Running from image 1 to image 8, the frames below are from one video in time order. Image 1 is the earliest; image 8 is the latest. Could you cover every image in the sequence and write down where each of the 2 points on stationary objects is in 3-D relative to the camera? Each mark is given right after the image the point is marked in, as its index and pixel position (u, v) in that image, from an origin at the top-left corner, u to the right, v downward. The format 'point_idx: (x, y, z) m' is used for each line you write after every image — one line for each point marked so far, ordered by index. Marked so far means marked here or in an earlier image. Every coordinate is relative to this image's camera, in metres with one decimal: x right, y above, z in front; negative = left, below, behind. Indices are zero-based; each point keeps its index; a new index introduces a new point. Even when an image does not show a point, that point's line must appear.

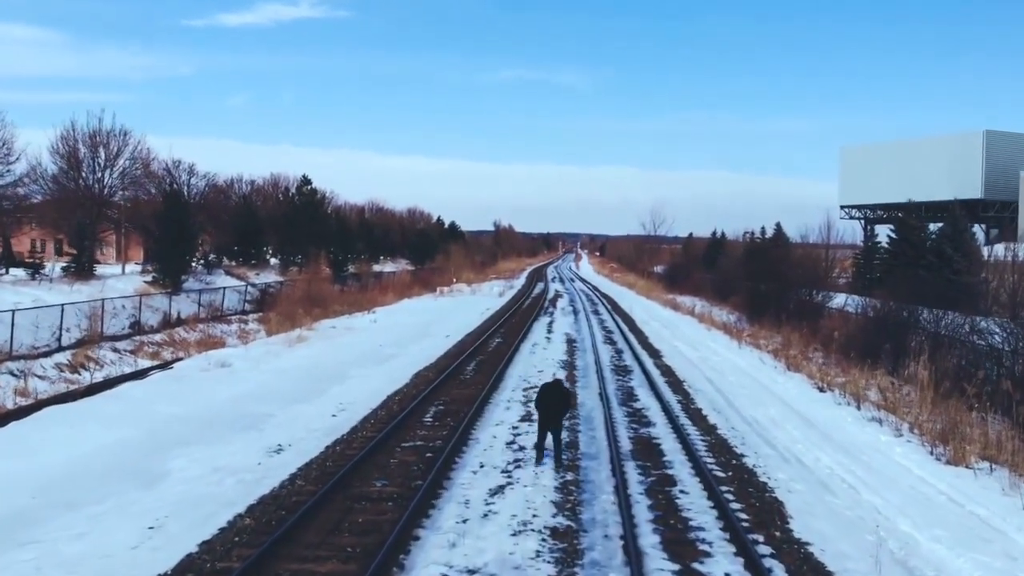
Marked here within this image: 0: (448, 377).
0: (-1.4, -1.9, +18.6) m
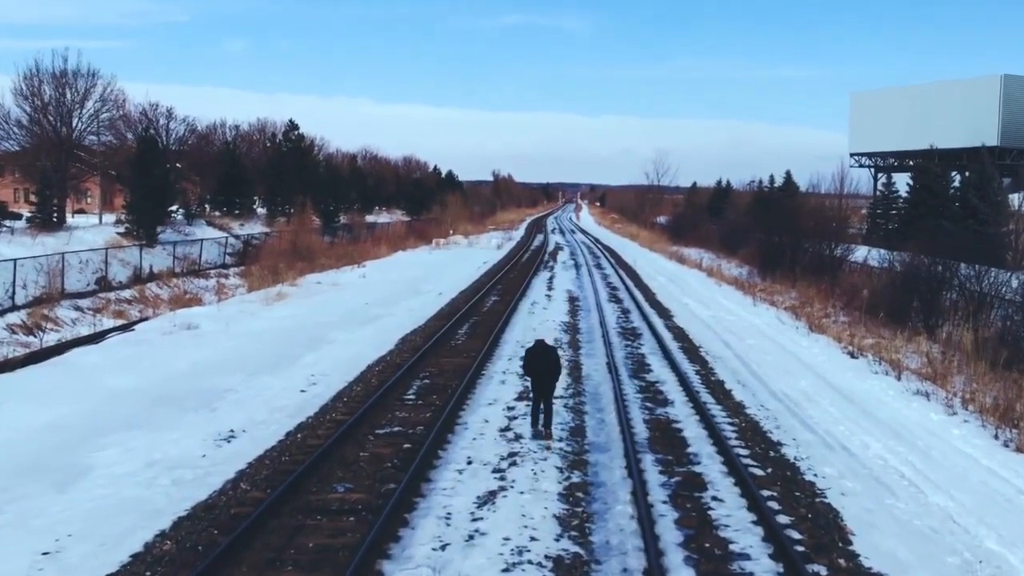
0: (-1.4, -1.0, +16.6) m
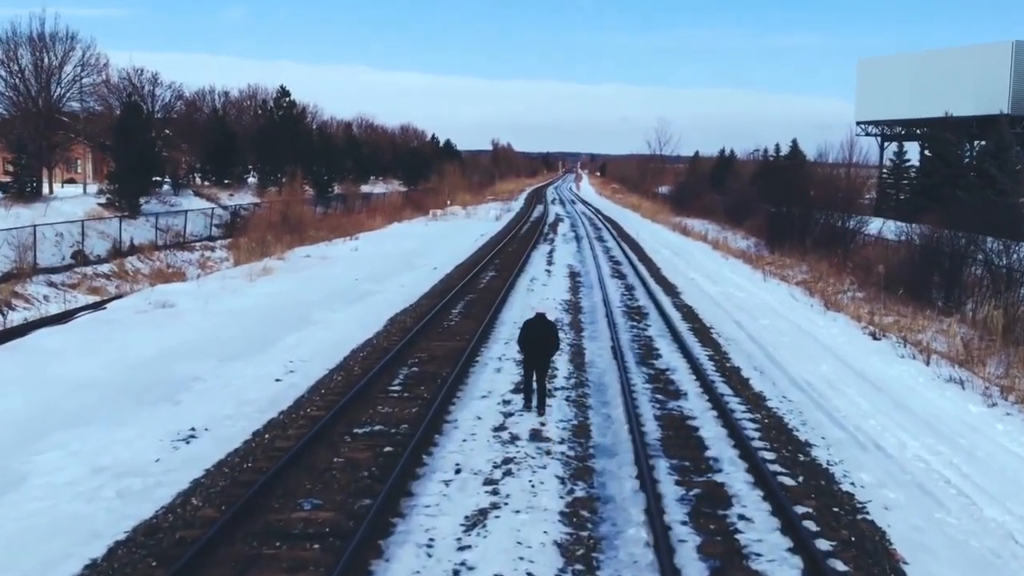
0: (-1.5, -0.6, +15.4) m
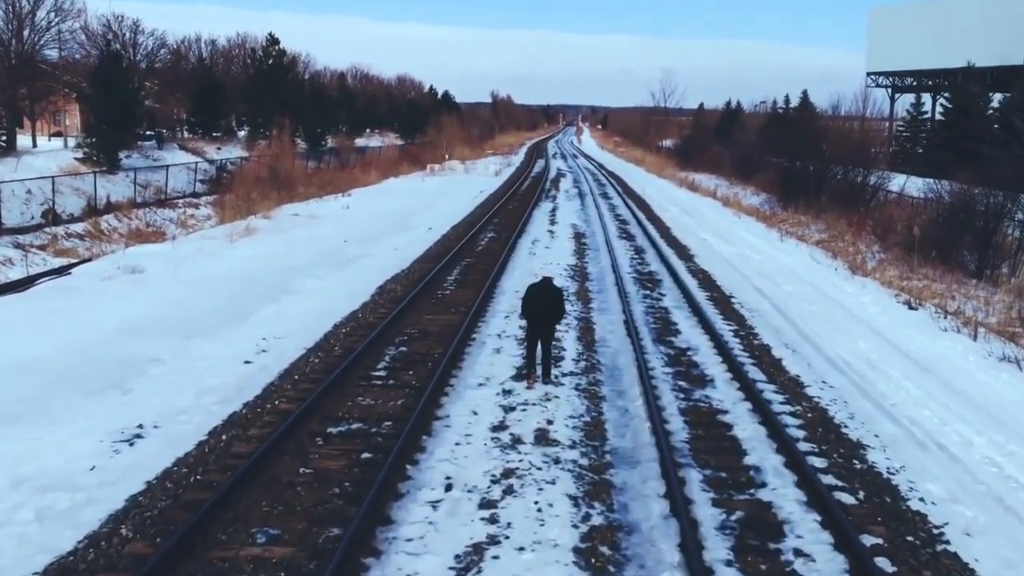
0: (-1.5, -0.1, +13.9) m
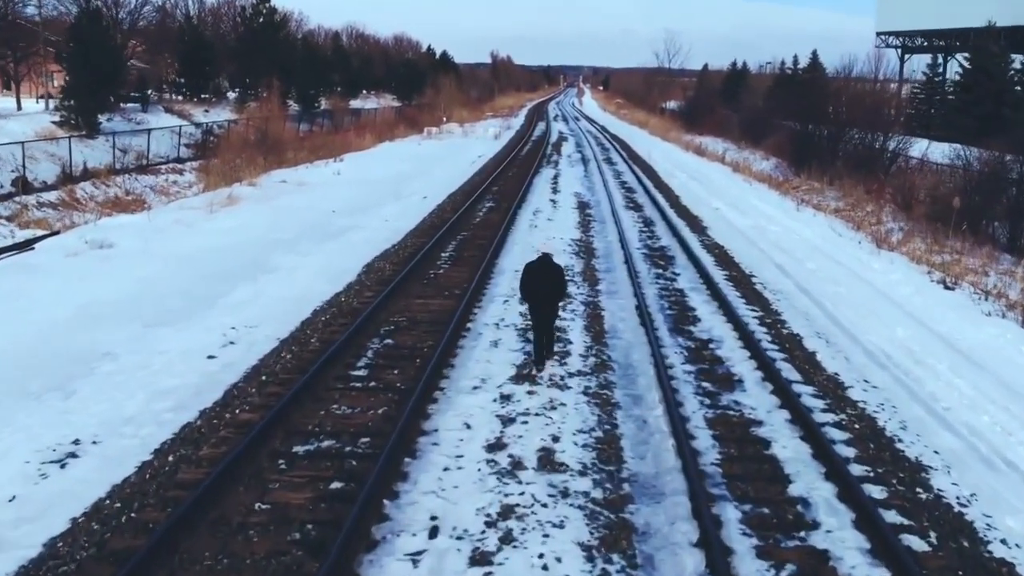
0: (-1.5, +0.2, +12.7) m
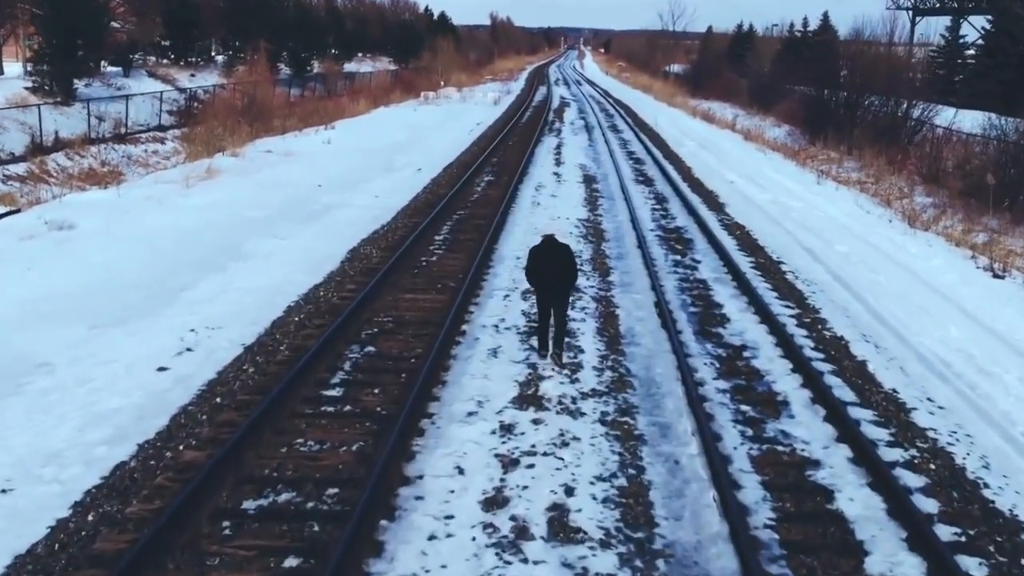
0: (-1.4, +0.4, +11.3) m
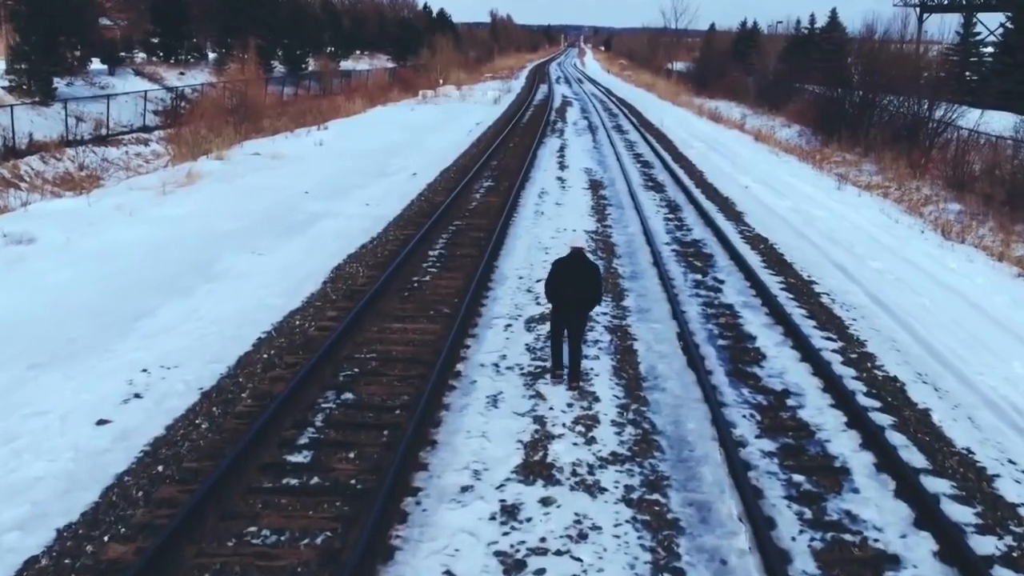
0: (-1.4, +0.1, +10.1) m
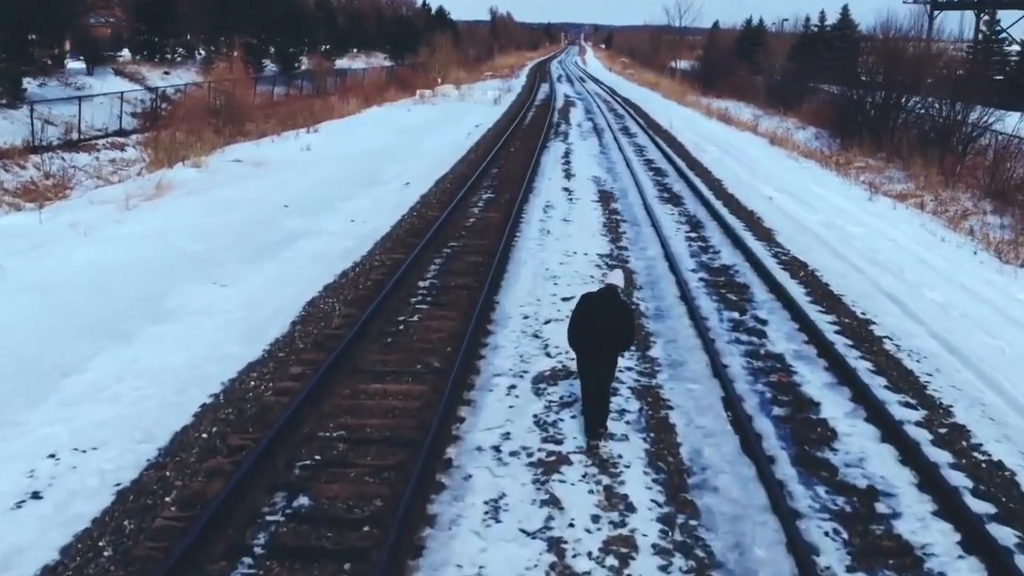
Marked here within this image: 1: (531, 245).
0: (-1.4, -0.3, +8.5) m
1: (+0.3, +0.6, +12.0) m
